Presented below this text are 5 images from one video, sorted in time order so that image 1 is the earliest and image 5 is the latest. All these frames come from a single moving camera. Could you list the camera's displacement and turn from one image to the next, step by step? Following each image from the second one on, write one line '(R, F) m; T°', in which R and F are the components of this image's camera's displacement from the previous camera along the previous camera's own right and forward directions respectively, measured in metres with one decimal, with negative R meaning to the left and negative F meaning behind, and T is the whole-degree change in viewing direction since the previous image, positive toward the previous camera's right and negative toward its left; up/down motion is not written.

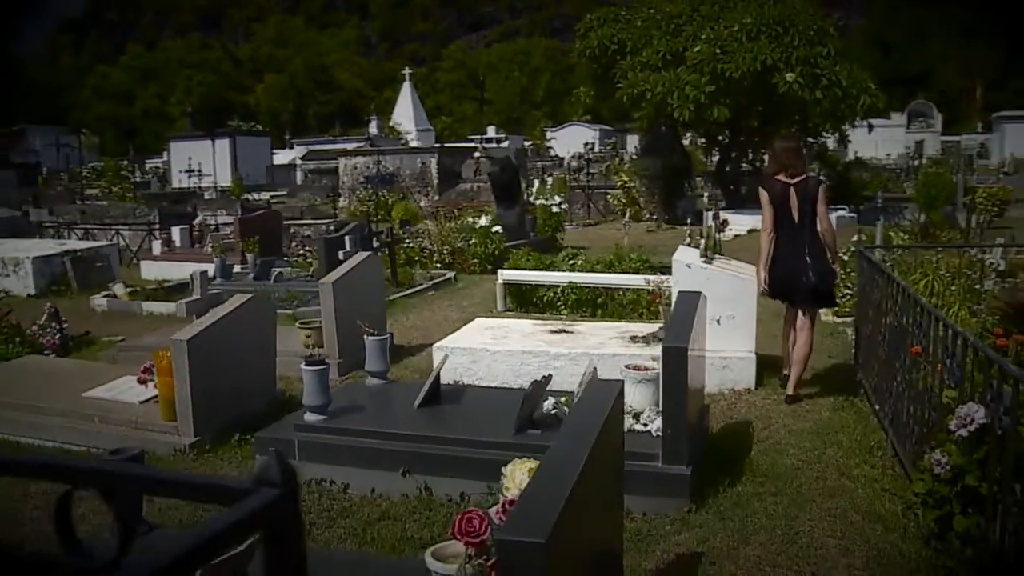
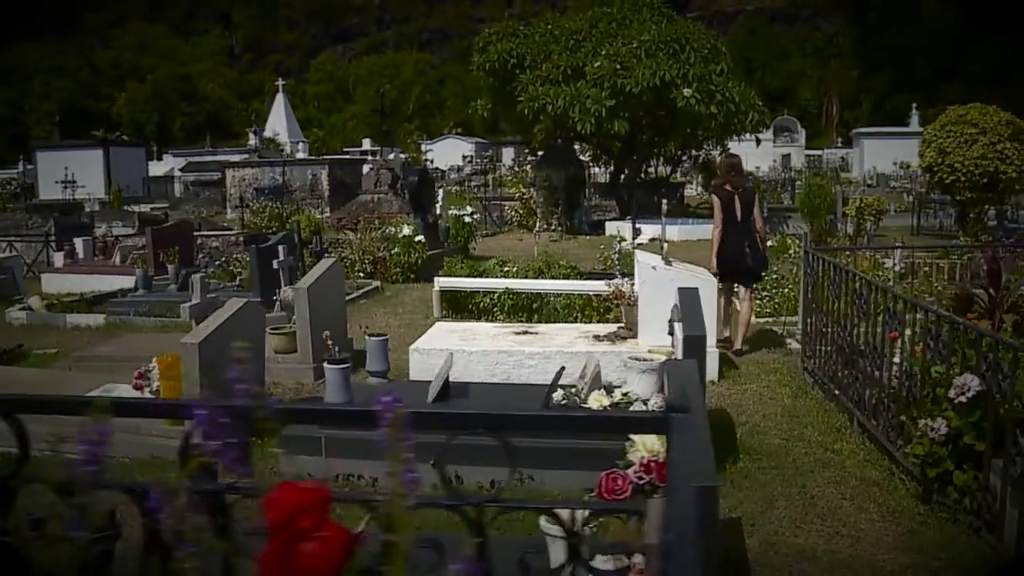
(-0.6, -0.2) m; +7°
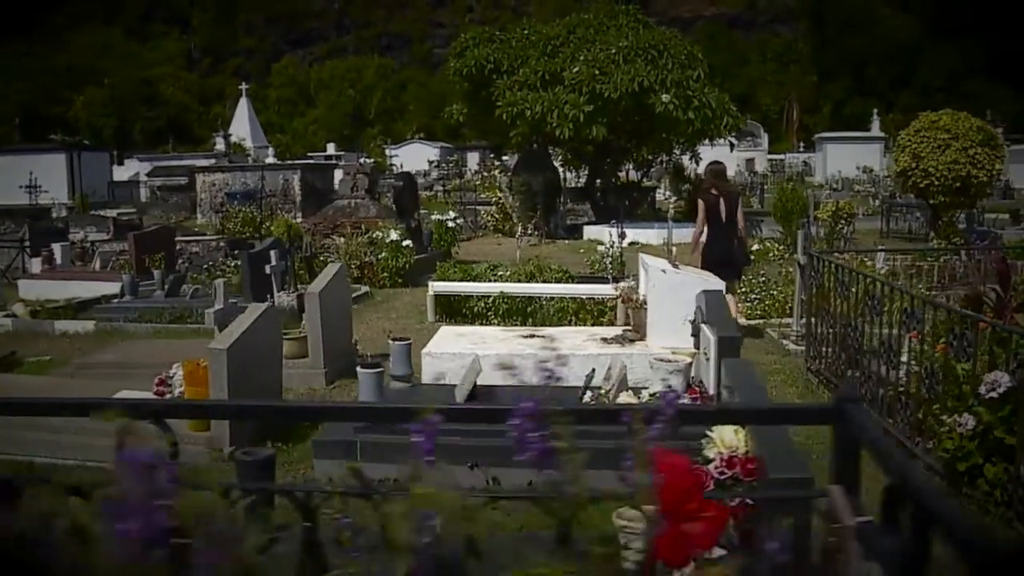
(-0.3, -0.1) m; +2°
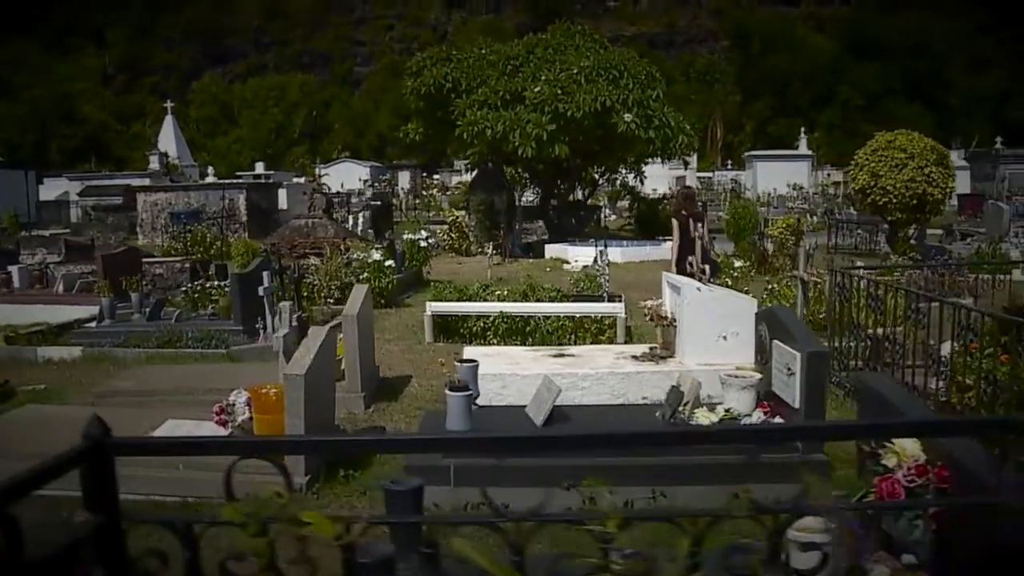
(-0.7, 0.0) m; +4°
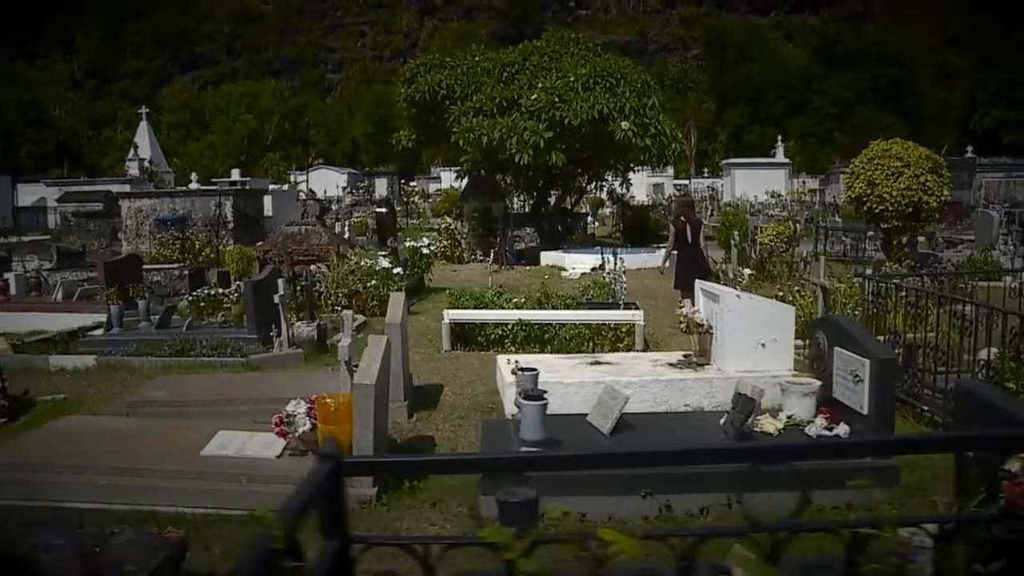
(-0.4, 0.0) m; +1°
